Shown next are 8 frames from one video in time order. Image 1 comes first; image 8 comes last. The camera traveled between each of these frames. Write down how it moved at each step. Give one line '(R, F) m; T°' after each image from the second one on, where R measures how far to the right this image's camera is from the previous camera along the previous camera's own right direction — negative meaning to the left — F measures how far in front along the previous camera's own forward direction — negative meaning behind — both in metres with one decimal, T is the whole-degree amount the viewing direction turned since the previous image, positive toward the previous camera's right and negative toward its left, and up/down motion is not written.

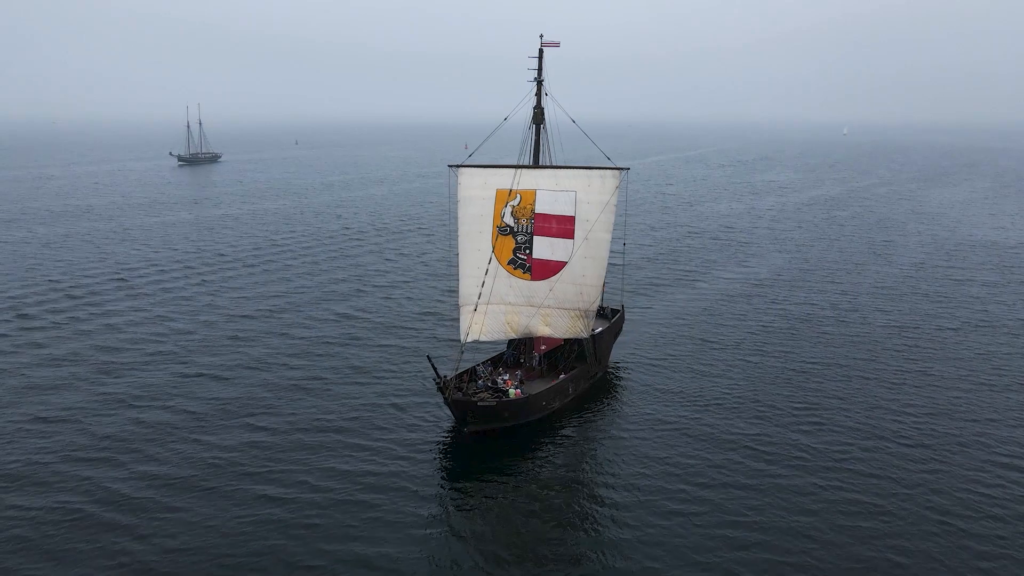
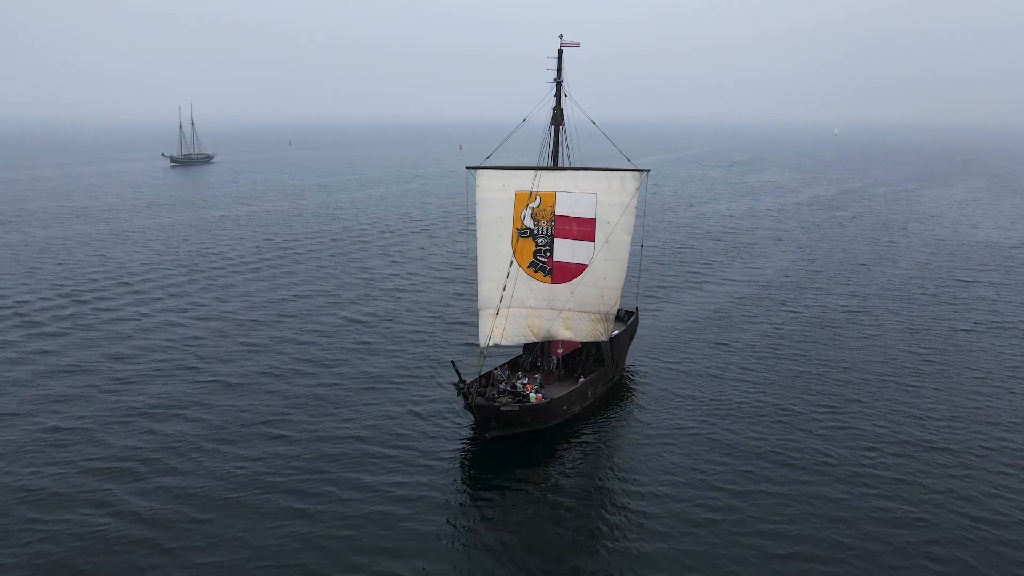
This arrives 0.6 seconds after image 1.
(-1.5, +0.5) m; +1°
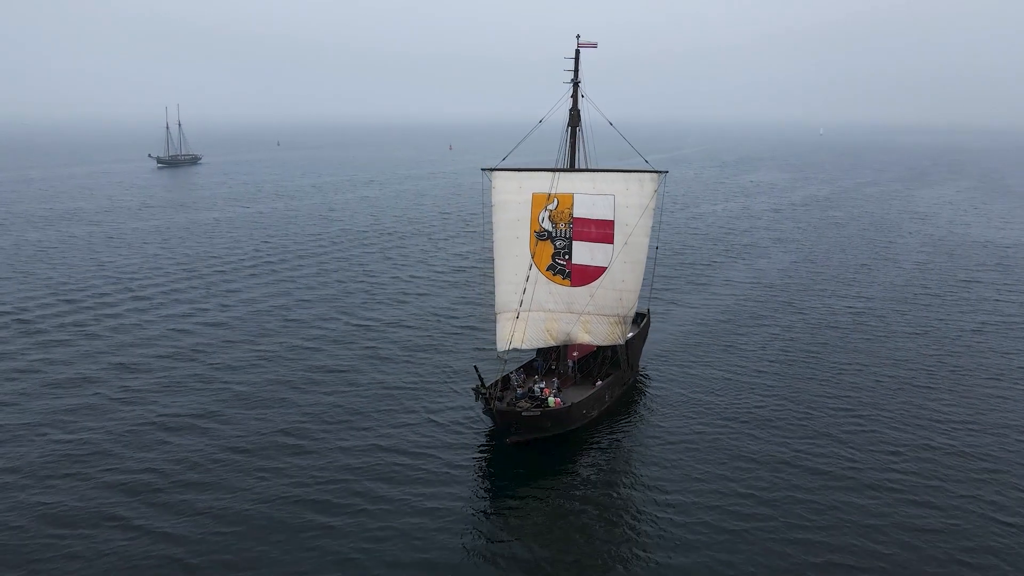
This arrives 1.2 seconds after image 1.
(-1.6, +0.6) m; +1°
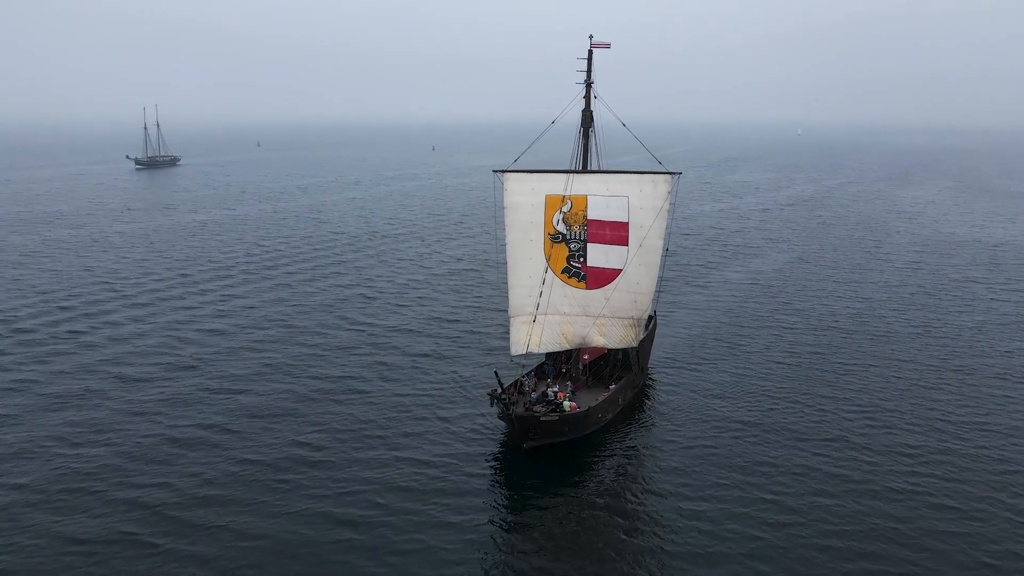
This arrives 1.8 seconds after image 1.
(-1.7, +0.5) m; +2°
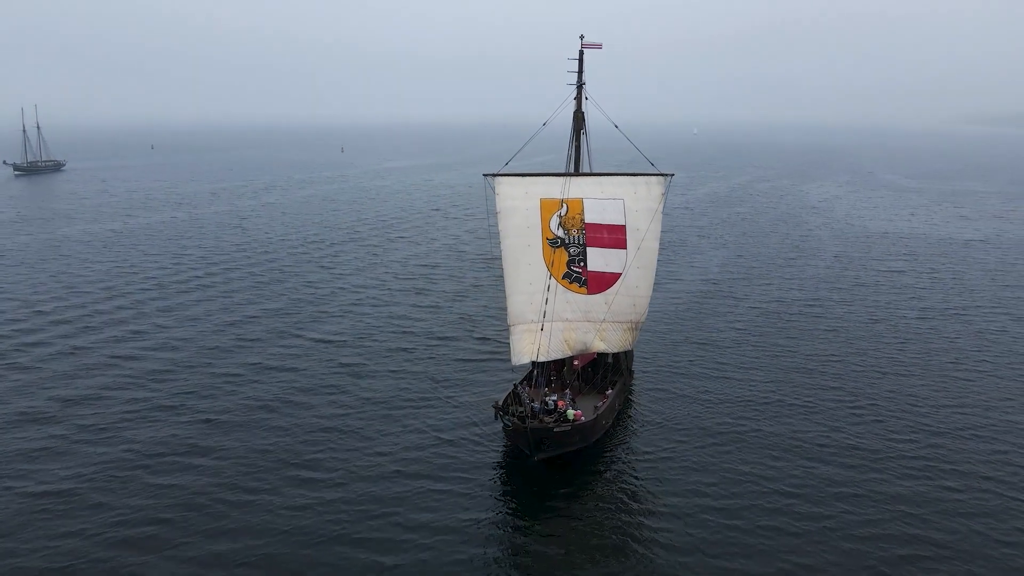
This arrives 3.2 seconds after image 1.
(-4.5, +1.5) m; +7°
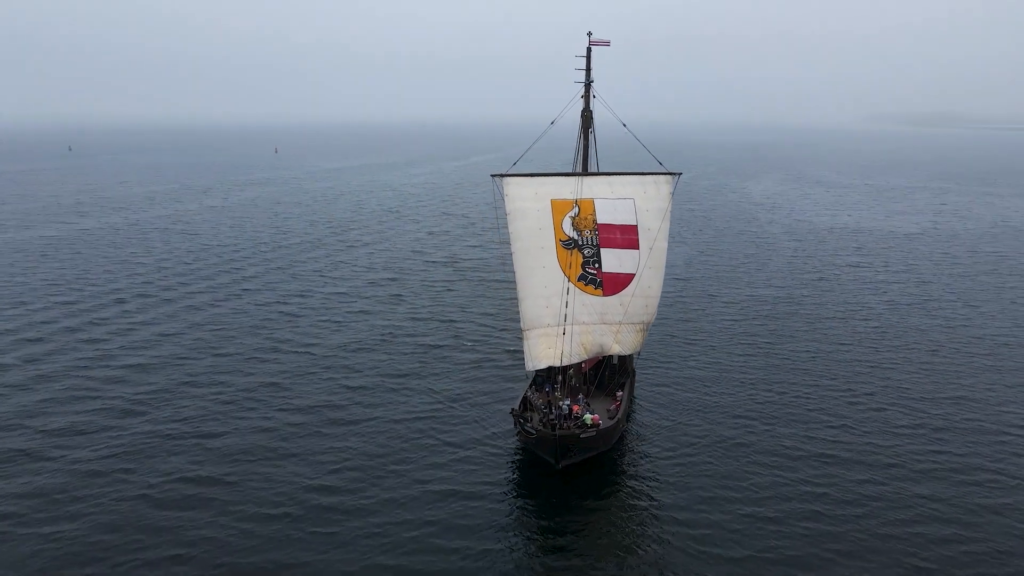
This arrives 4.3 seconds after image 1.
(-3.8, +1.2) m; +5°
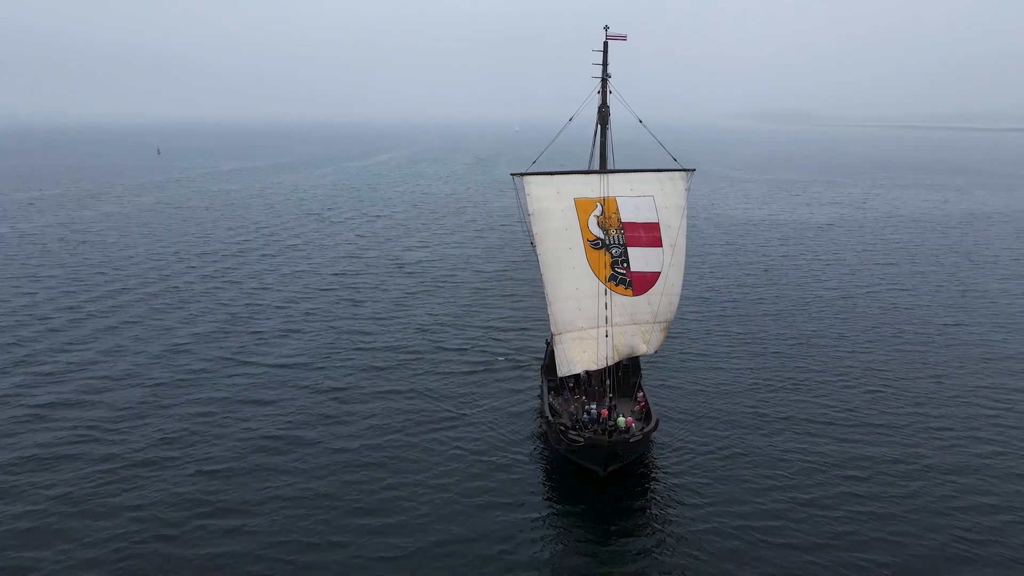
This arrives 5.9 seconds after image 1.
(-6.3, +2.0) m; +8°
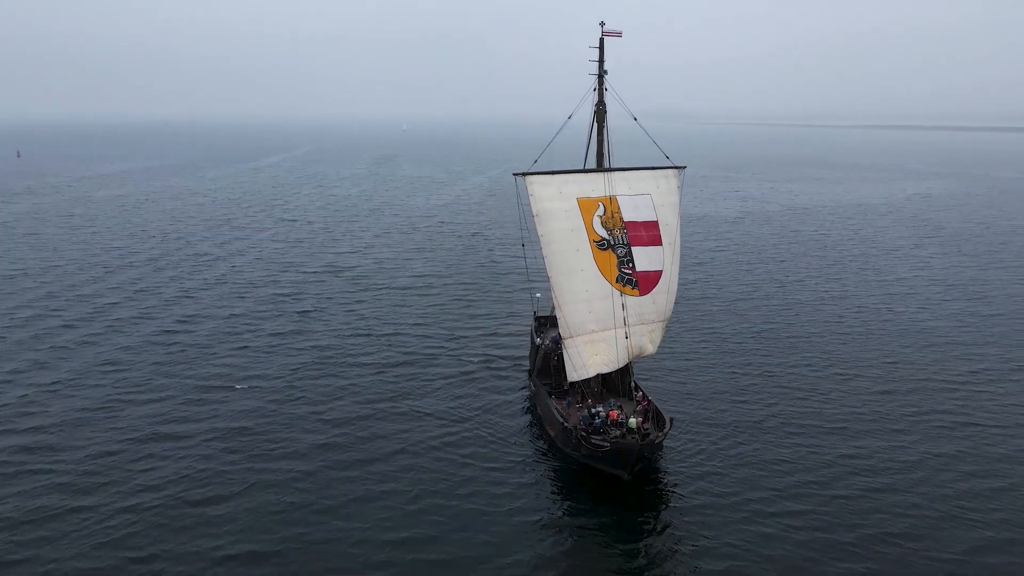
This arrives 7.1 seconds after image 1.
(-5.2, +1.7) m; +8°
